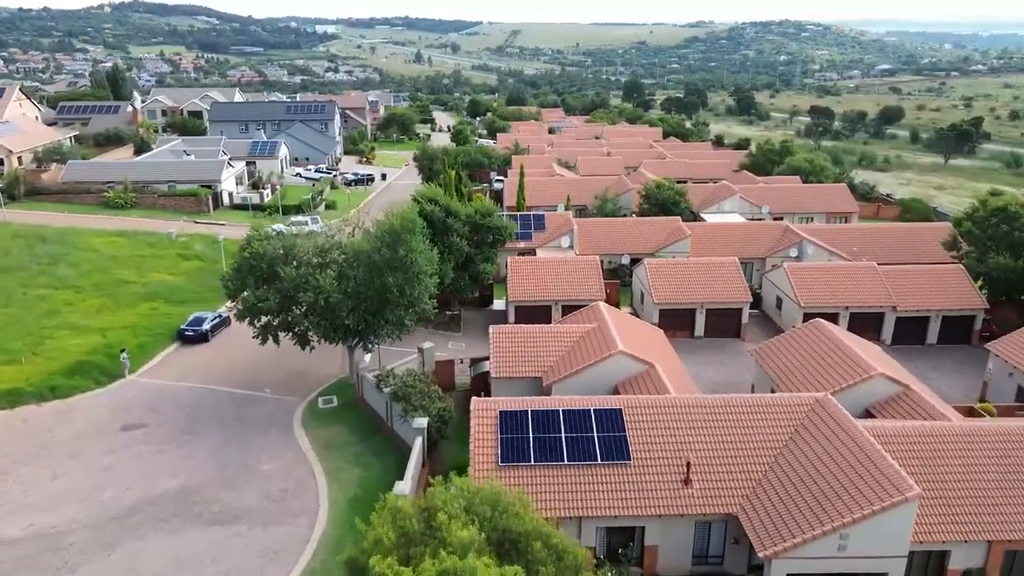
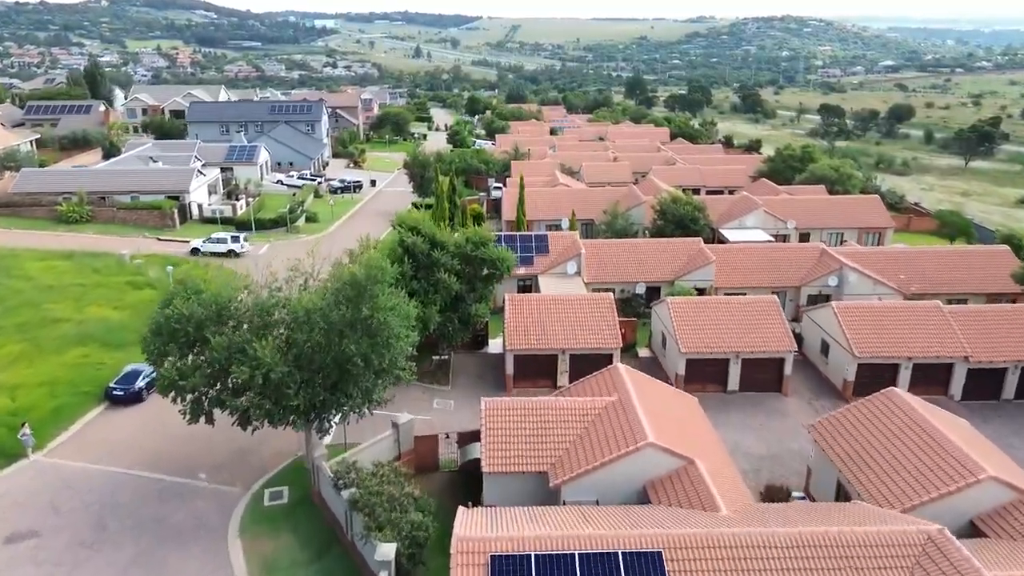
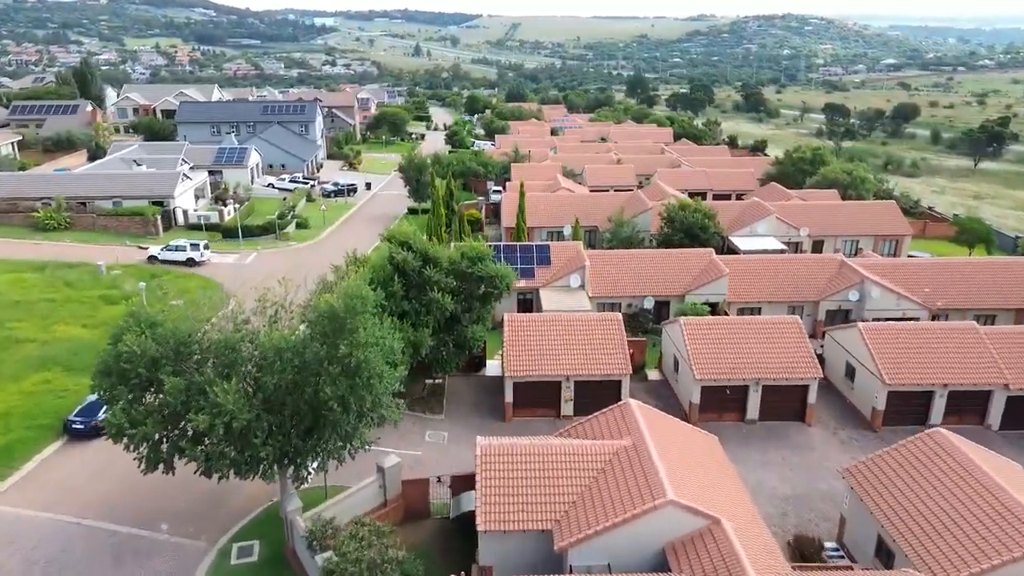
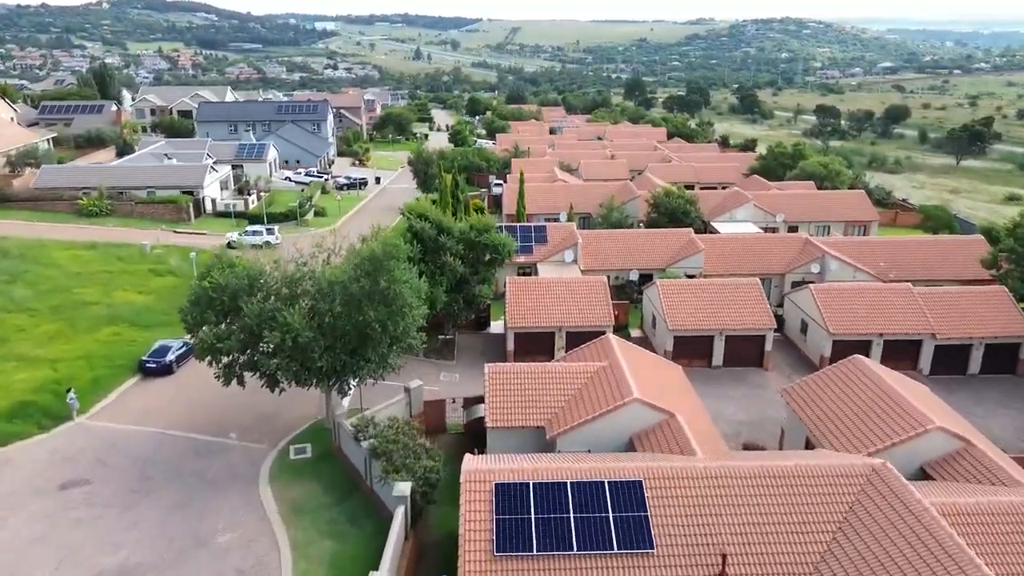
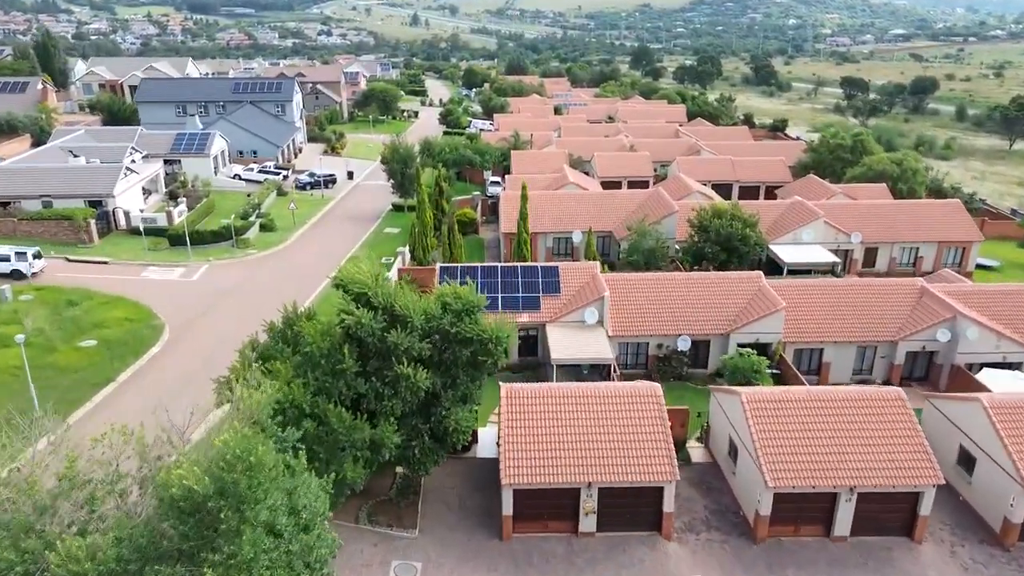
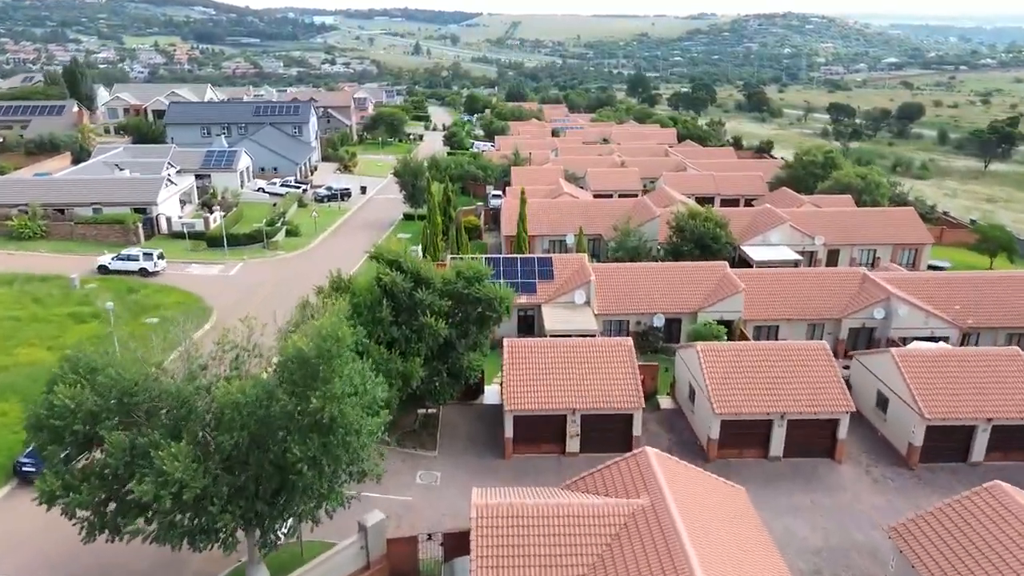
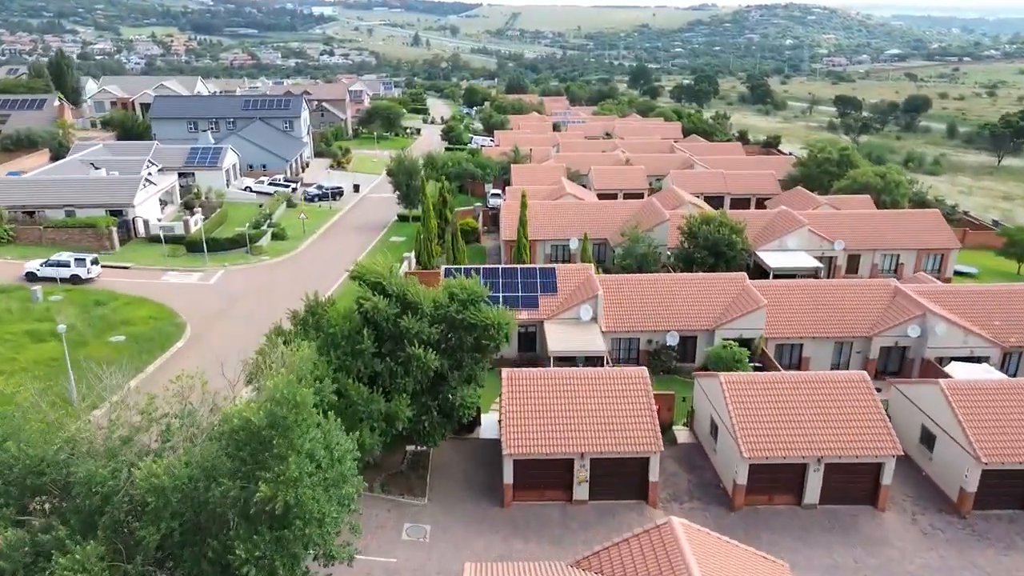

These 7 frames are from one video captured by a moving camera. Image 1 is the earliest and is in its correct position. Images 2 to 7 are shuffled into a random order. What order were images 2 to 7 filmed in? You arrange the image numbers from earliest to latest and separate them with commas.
4, 2, 3, 6, 7, 5
